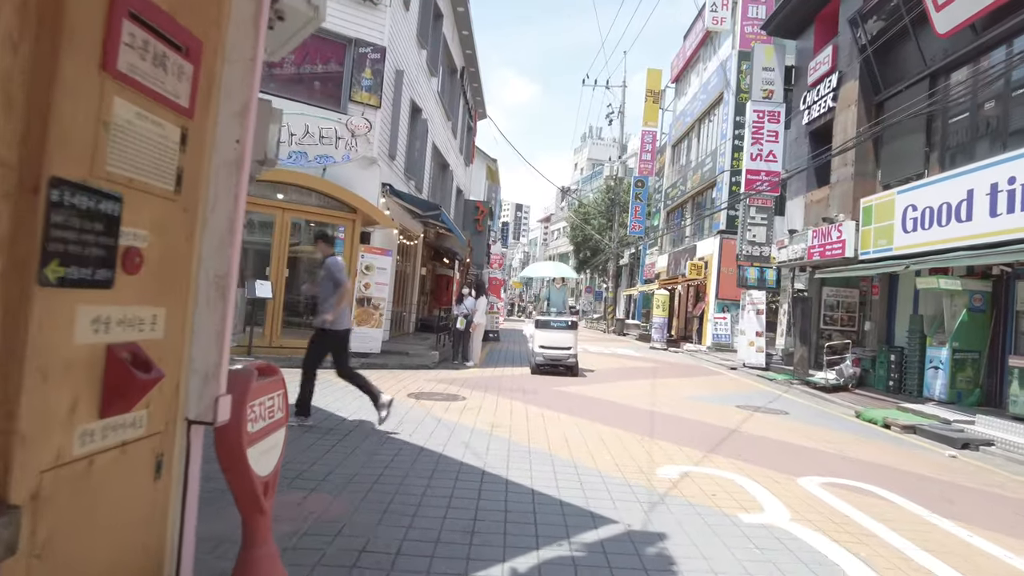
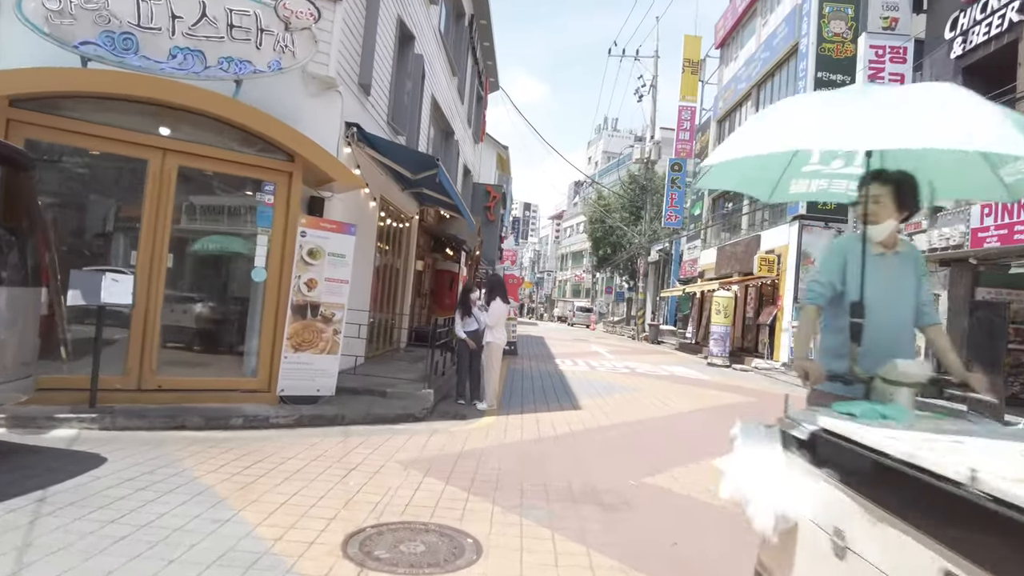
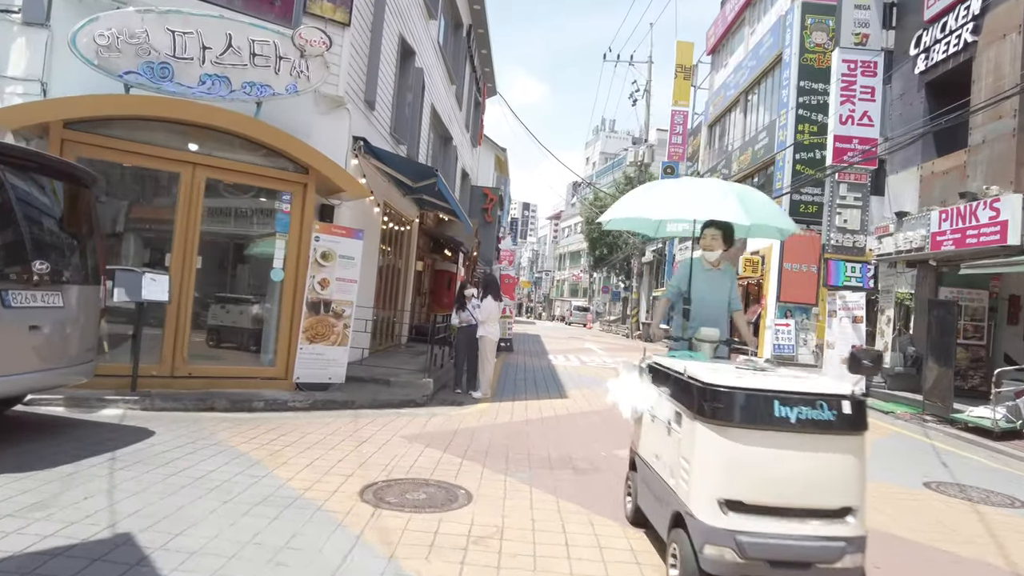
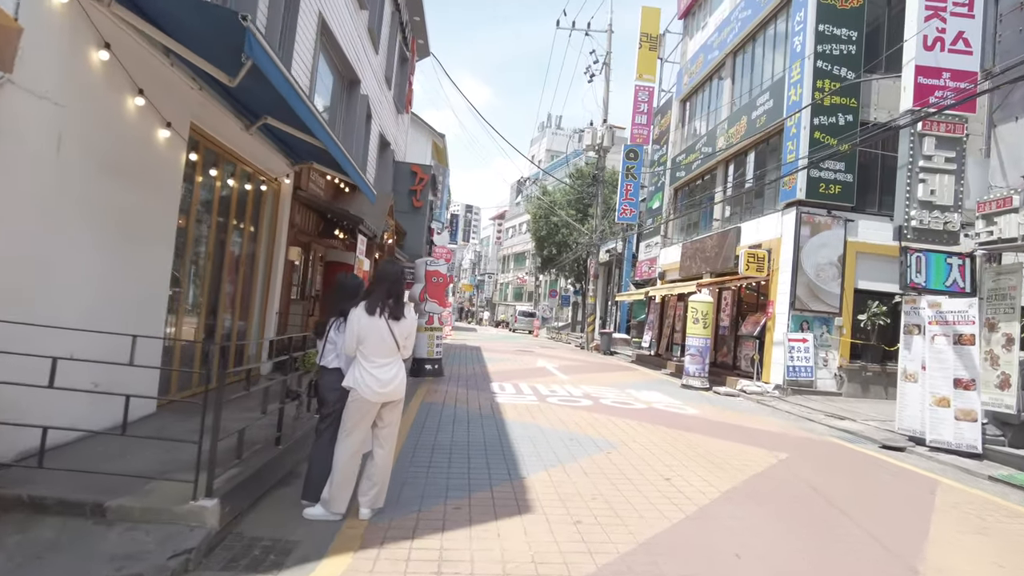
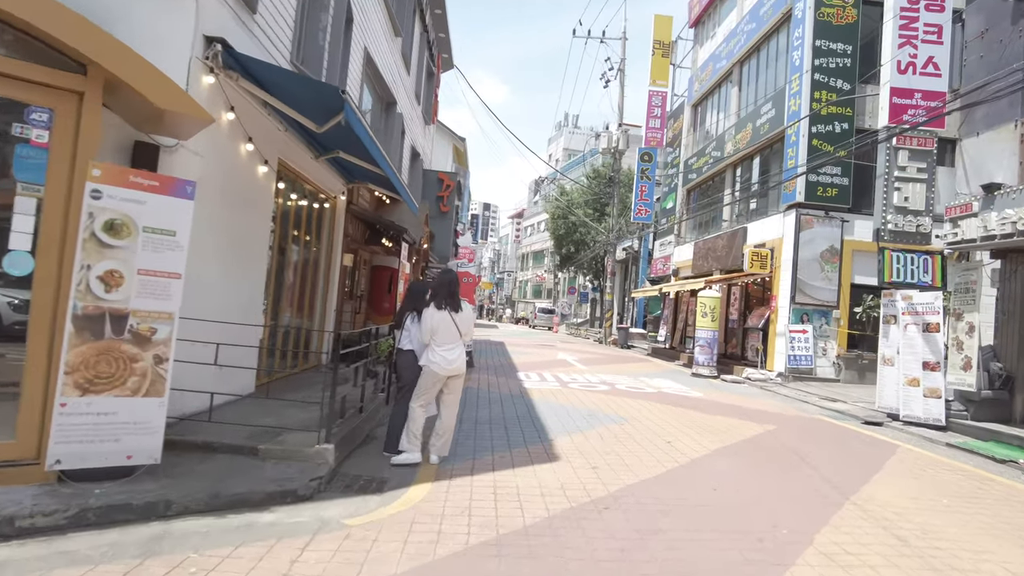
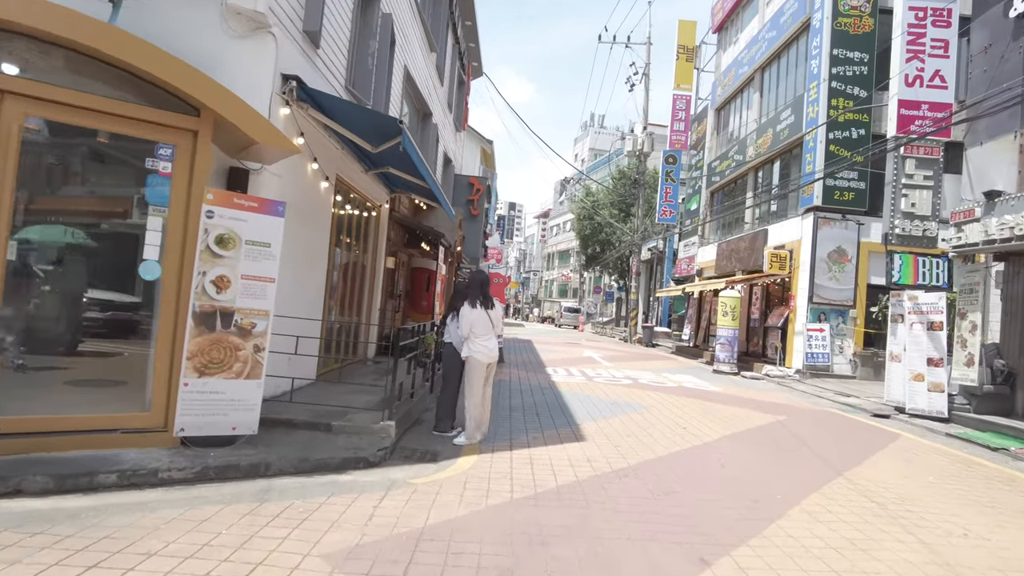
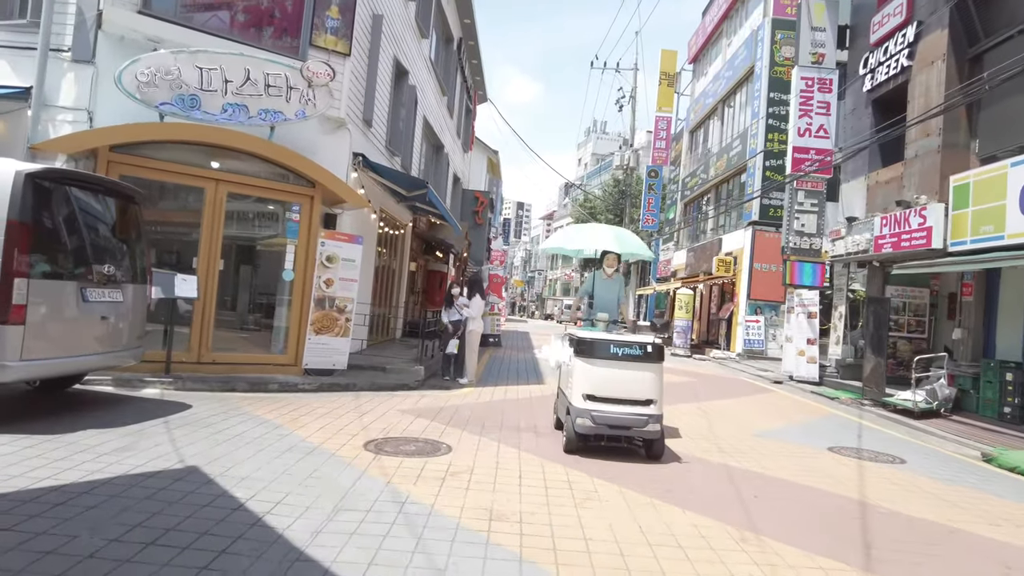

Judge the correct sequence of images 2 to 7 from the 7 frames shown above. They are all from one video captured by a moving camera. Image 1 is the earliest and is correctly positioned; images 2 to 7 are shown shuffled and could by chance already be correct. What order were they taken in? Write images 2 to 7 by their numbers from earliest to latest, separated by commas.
7, 3, 2, 6, 5, 4
